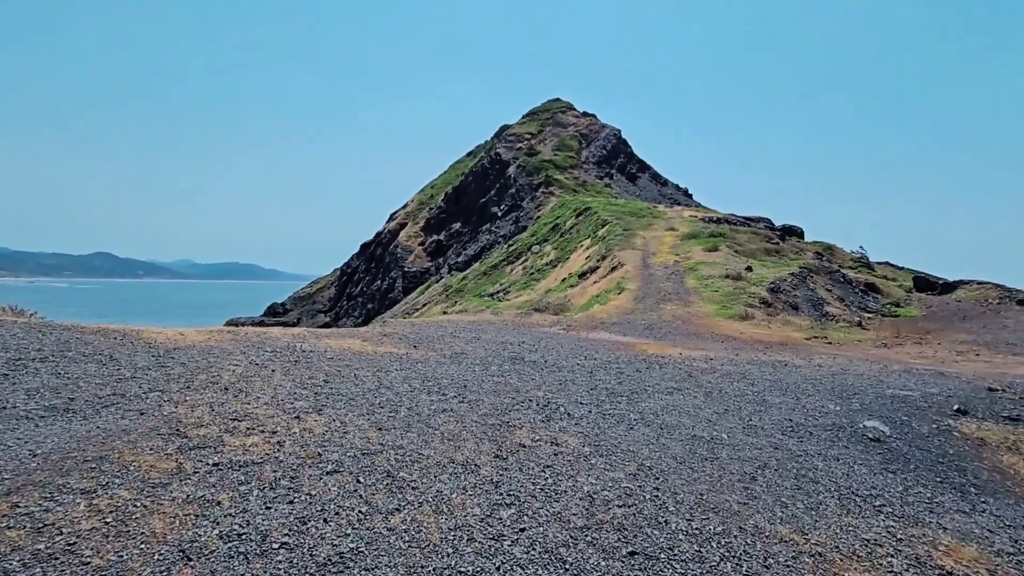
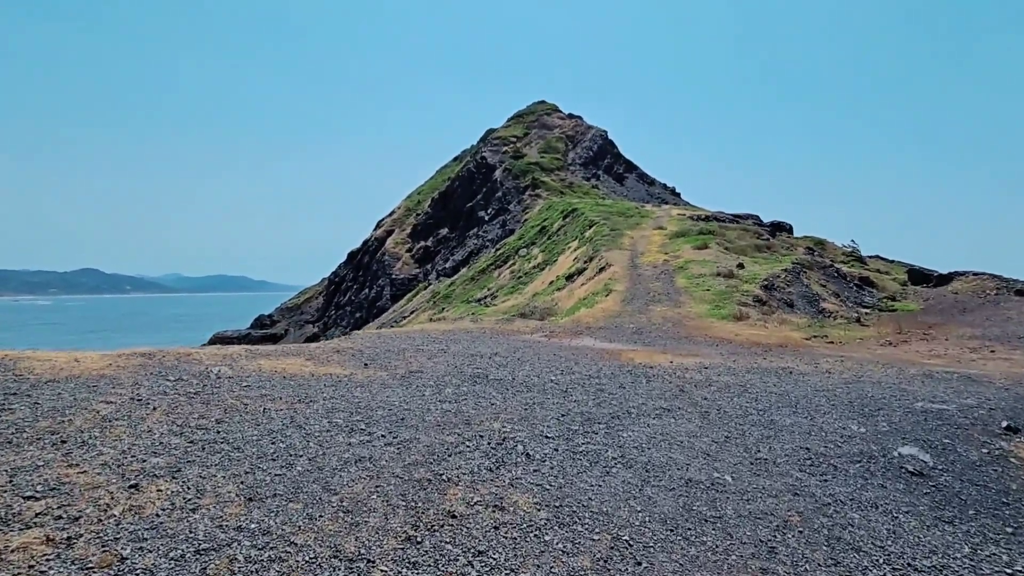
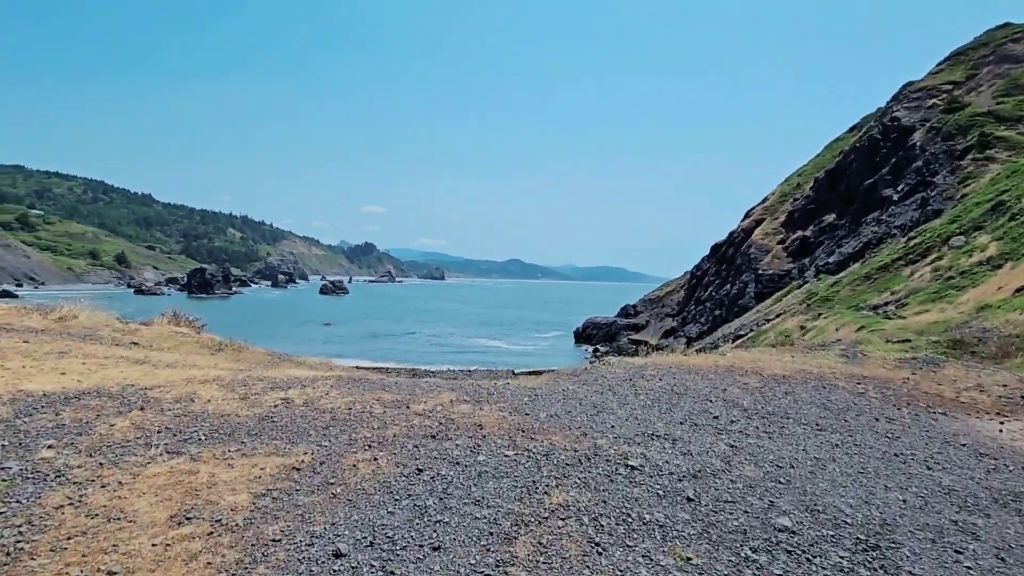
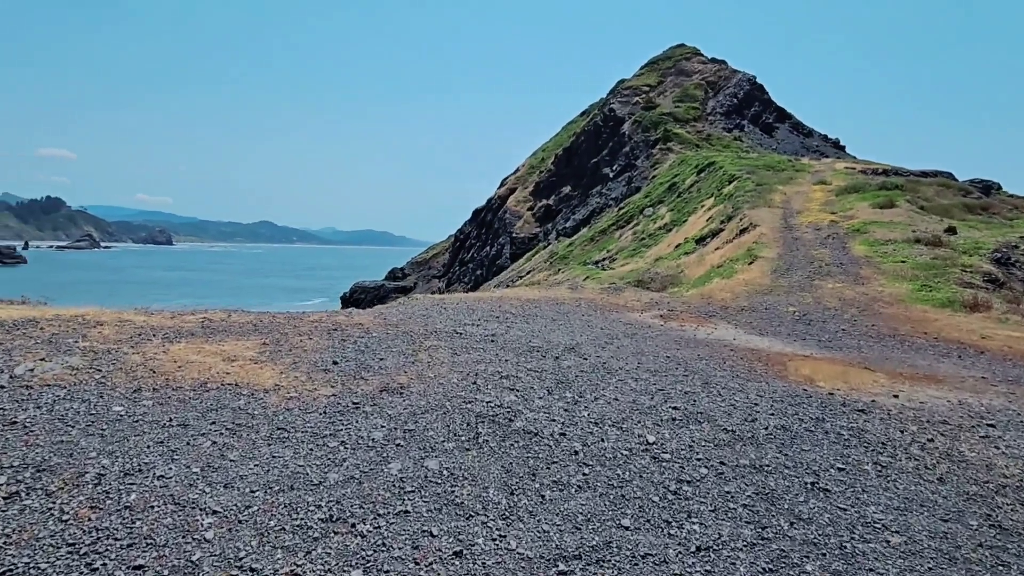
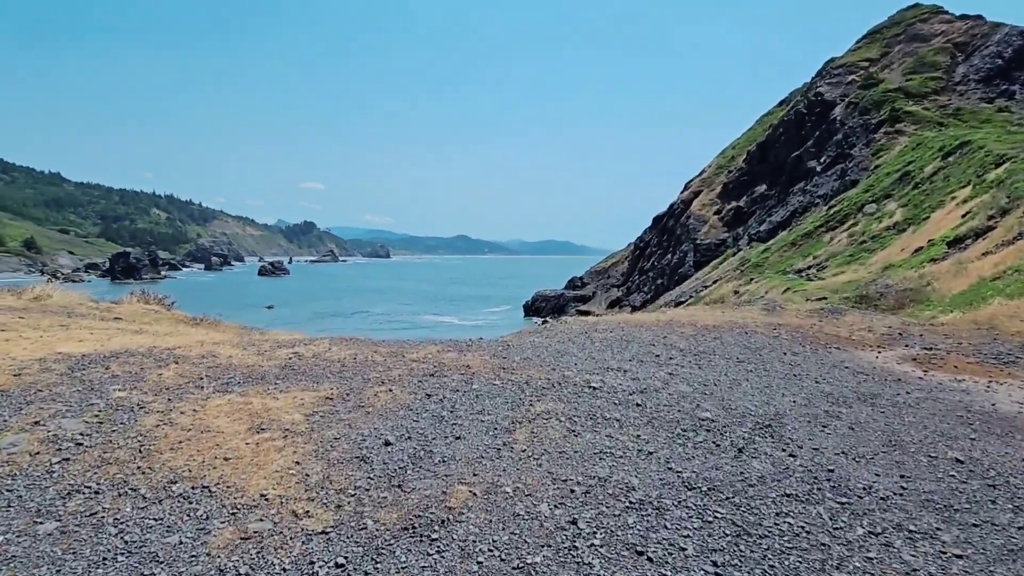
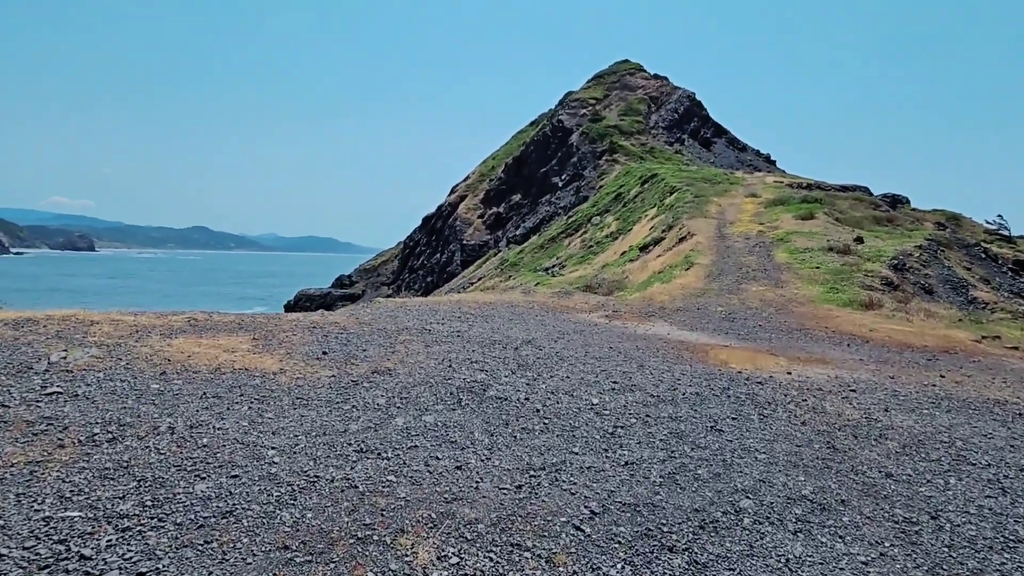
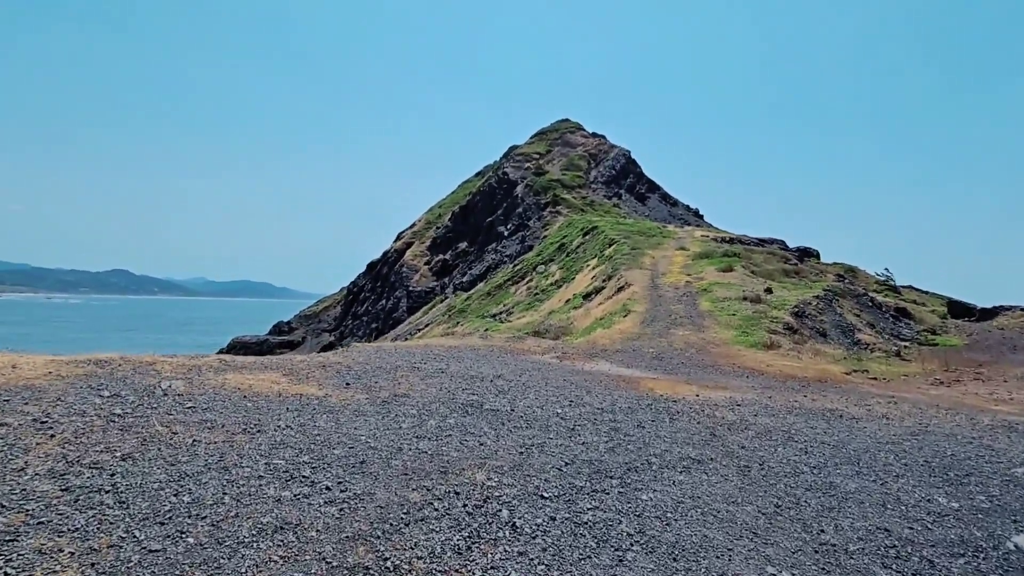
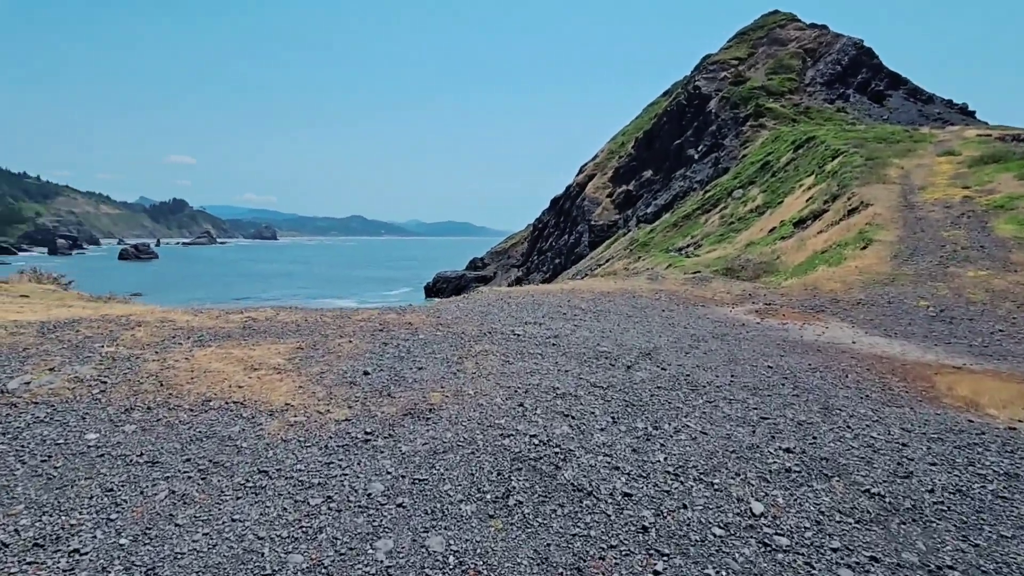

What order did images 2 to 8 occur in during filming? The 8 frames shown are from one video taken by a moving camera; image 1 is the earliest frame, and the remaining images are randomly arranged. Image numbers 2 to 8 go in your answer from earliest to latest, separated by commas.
2, 7, 6, 4, 8, 5, 3
